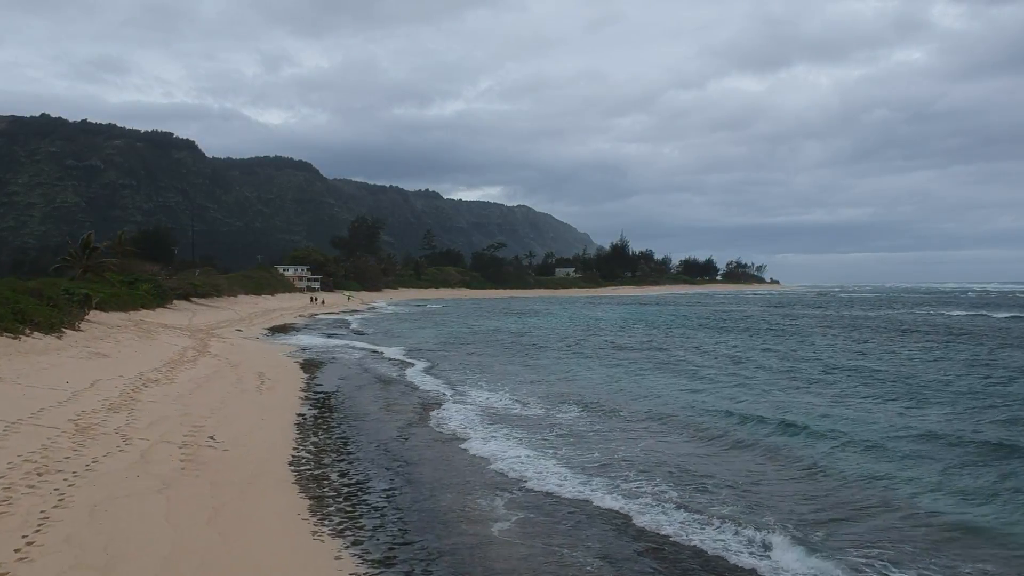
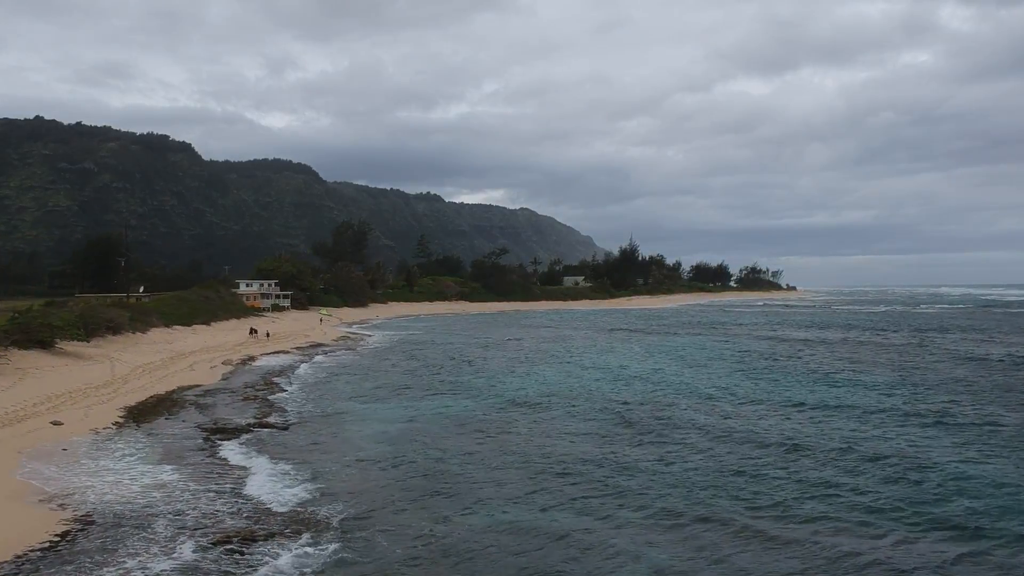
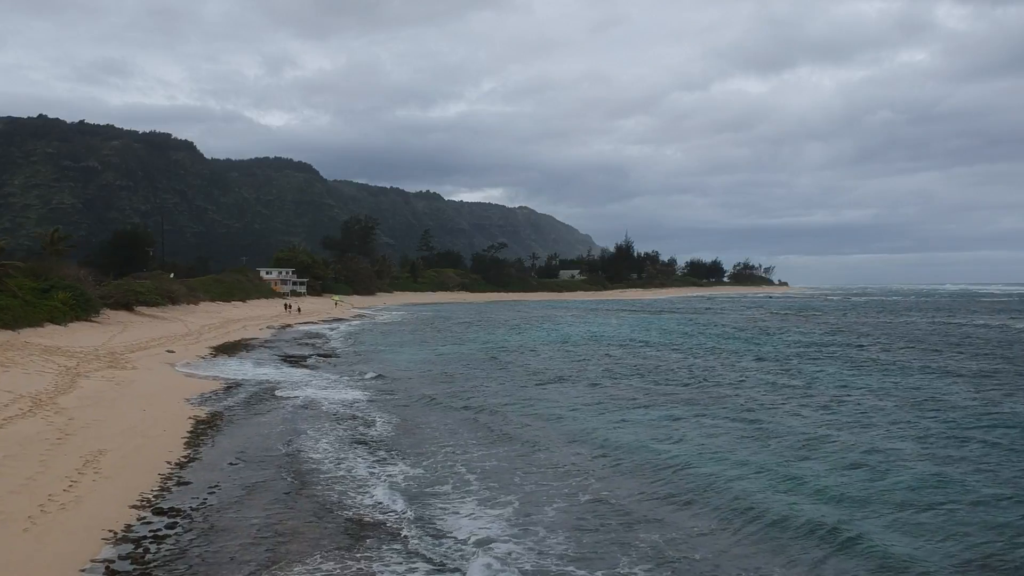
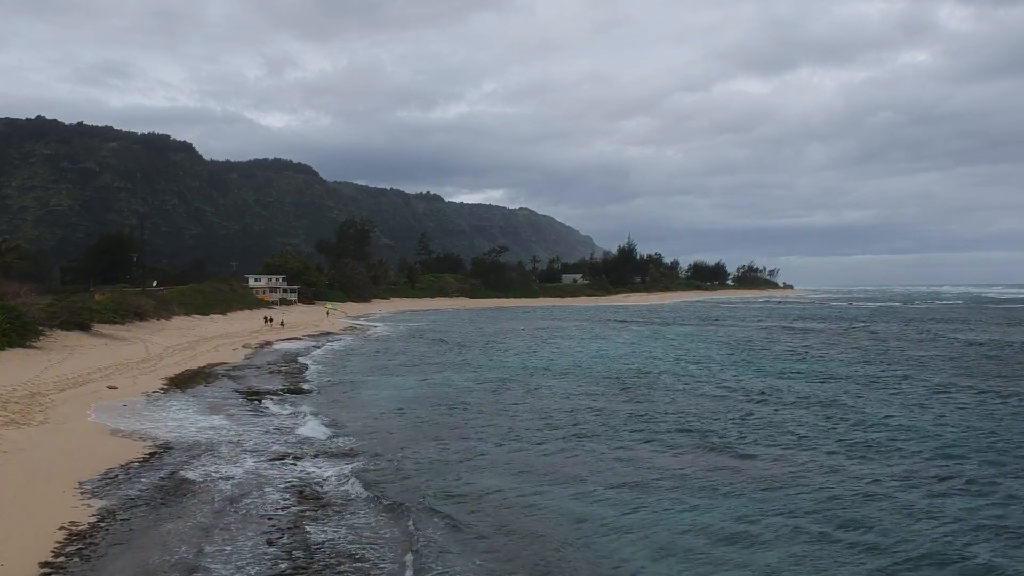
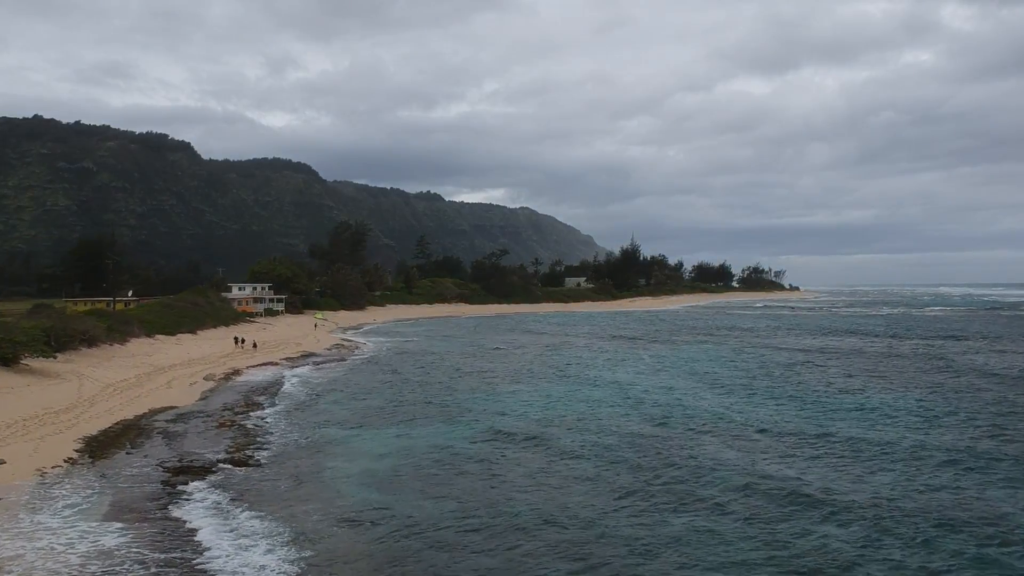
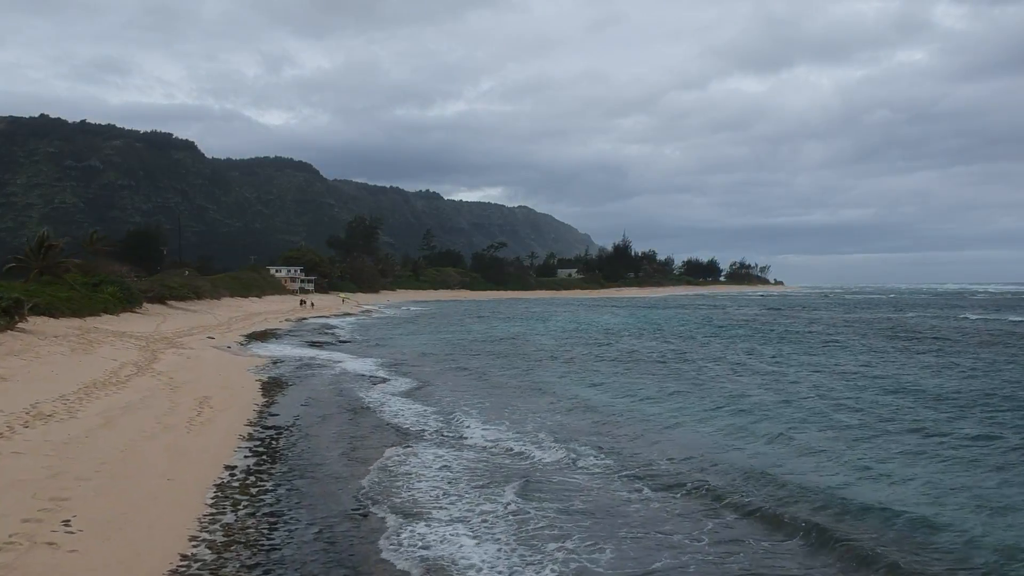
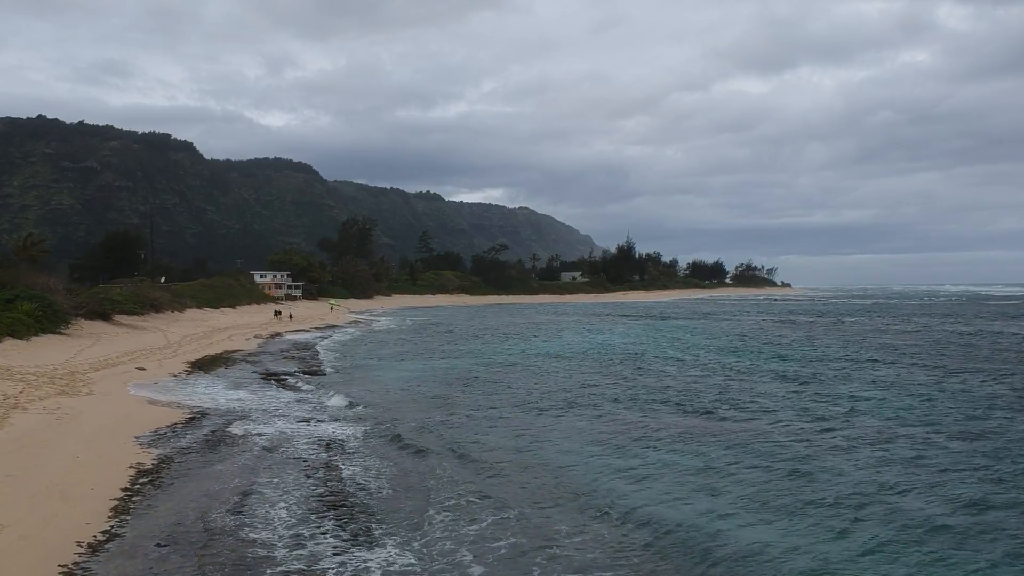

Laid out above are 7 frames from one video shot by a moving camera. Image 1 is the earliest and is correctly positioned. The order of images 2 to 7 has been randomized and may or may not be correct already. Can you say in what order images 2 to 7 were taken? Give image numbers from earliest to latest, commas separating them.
6, 3, 7, 4, 2, 5
